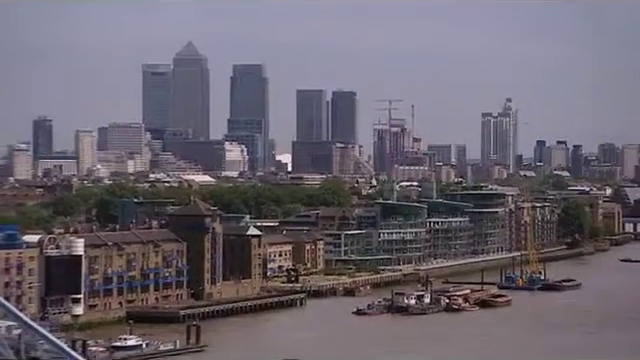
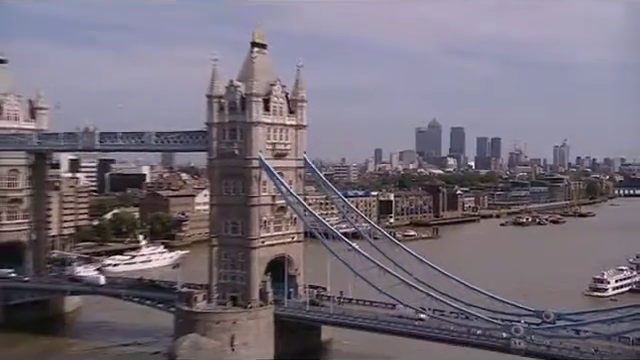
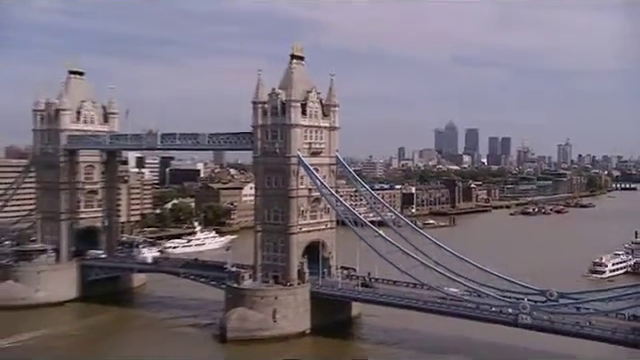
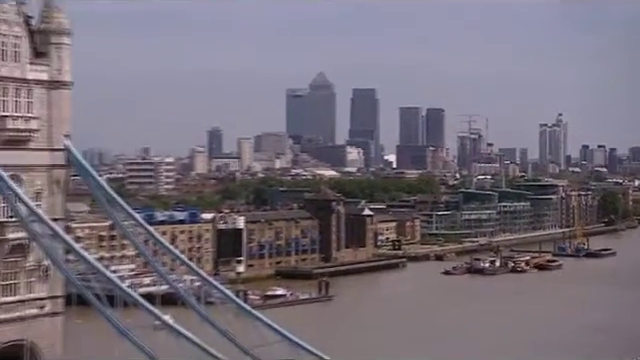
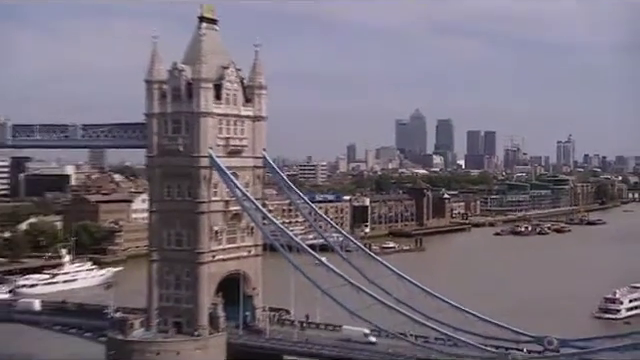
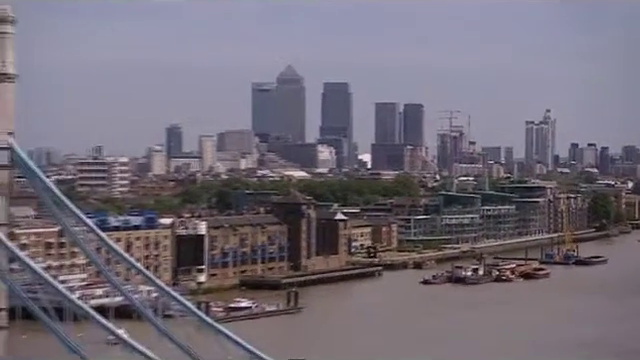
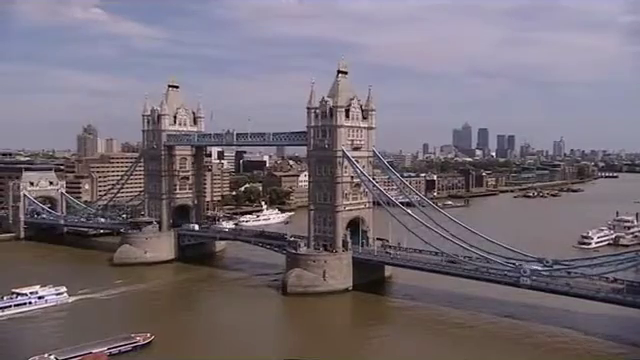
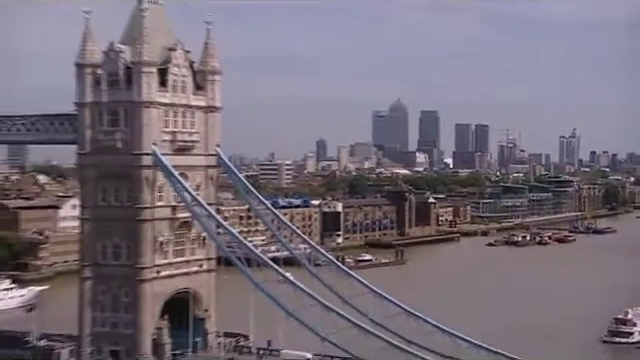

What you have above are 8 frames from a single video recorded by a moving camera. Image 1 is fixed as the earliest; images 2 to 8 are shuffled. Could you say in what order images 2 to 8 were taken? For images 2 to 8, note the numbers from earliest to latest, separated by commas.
6, 4, 8, 5, 2, 3, 7
